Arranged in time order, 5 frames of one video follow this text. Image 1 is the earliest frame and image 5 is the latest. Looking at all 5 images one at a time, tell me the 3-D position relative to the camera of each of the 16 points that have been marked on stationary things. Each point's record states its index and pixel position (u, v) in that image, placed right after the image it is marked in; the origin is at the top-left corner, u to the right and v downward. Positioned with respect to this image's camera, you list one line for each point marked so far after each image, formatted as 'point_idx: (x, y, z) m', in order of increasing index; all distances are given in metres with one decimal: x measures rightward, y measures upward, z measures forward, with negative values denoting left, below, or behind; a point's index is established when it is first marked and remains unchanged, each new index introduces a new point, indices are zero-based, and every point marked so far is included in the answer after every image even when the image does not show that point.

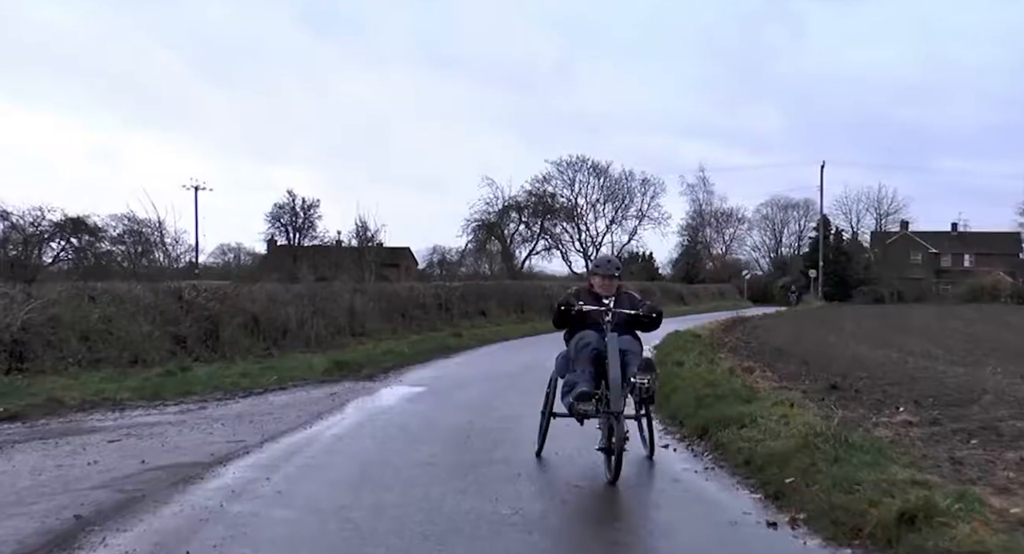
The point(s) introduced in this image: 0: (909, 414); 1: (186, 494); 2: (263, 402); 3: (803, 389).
0: (+4.7, -1.6, +10.7) m
1: (-2.7, -1.8, +7.5) m
2: (-3.8, -1.9, +13.8) m
3: (+4.1, -1.6, +12.7) m
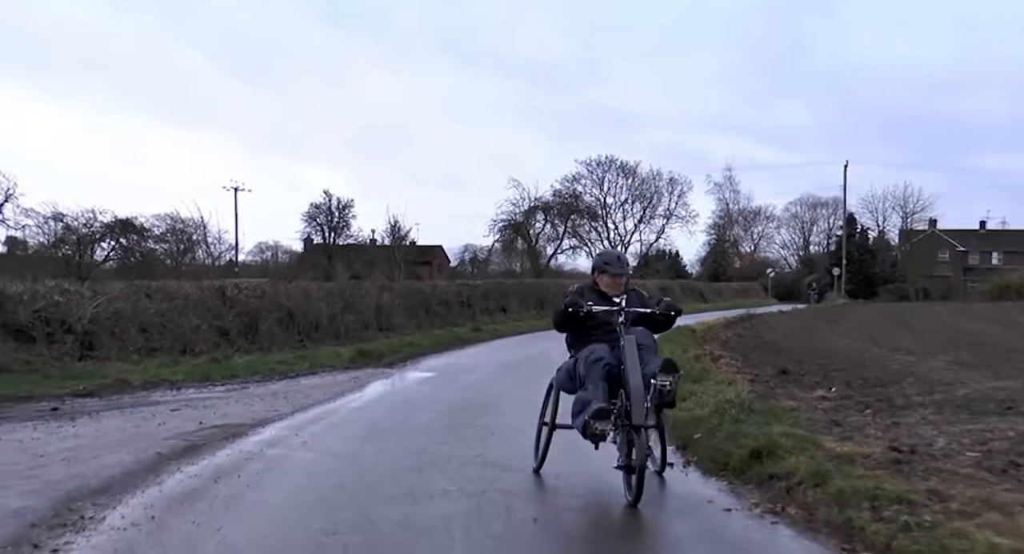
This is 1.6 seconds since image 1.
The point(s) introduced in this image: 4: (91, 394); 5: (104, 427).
0: (+4.5, -1.6, +12.8) m
1: (-3.0, -1.8, +9.9) m
2: (-3.9, -1.9, +16.2) m
3: (+4.0, -1.6, +14.8) m
4: (-6.9, -1.9, +14.8) m
5: (-5.0, -1.8, +11.2) m
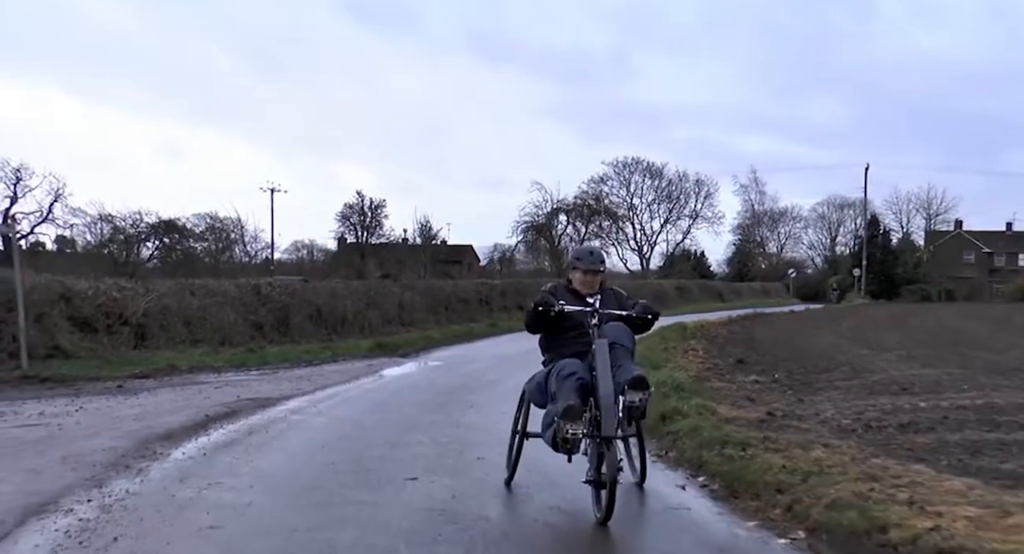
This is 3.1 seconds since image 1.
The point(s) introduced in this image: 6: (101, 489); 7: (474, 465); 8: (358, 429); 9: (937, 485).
0: (+4.2, -1.7, +15.1) m
1: (-3.4, -1.8, +12.4) m
2: (-4.0, -1.9, +18.8) m
3: (+3.8, -1.6, +17.1) m
4: (-7.0, -1.9, +17.4) m
5: (-5.3, -1.8, +13.8) m
6: (-3.4, -1.8, +7.5) m
7: (-0.4, -1.8, +8.9) m
8: (-1.9, -1.8, +11.0) m
9: (+3.0, -1.4, +6.3) m
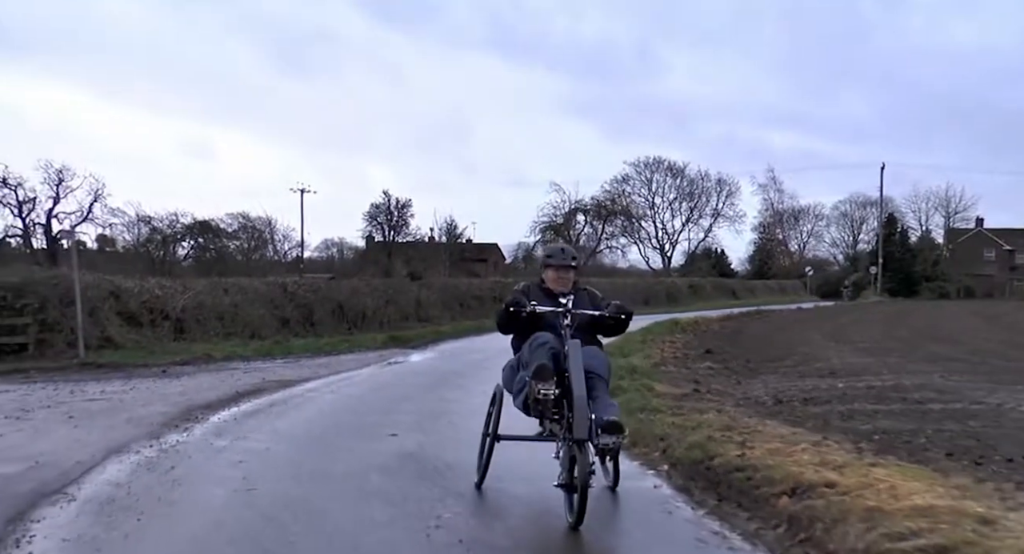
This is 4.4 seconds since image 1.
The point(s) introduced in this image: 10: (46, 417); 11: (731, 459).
0: (+4.0, -1.7, +17.2) m
1: (-3.7, -1.8, +14.9) m
2: (-4.1, -1.9, +21.2) m
3: (+3.6, -1.6, +19.3) m
4: (-7.2, -1.9, +20.0) m
5: (-5.6, -1.9, +16.3) m
6: (-3.9, -1.8, +10.0) m
7: (-0.8, -1.9, +11.2) m
8: (-2.2, -1.9, +13.4) m
9: (+2.4, -1.5, +8.6) m
10: (-5.9, -1.8, +11.5) m
11: (+1.8, -1.5, +7.5) m
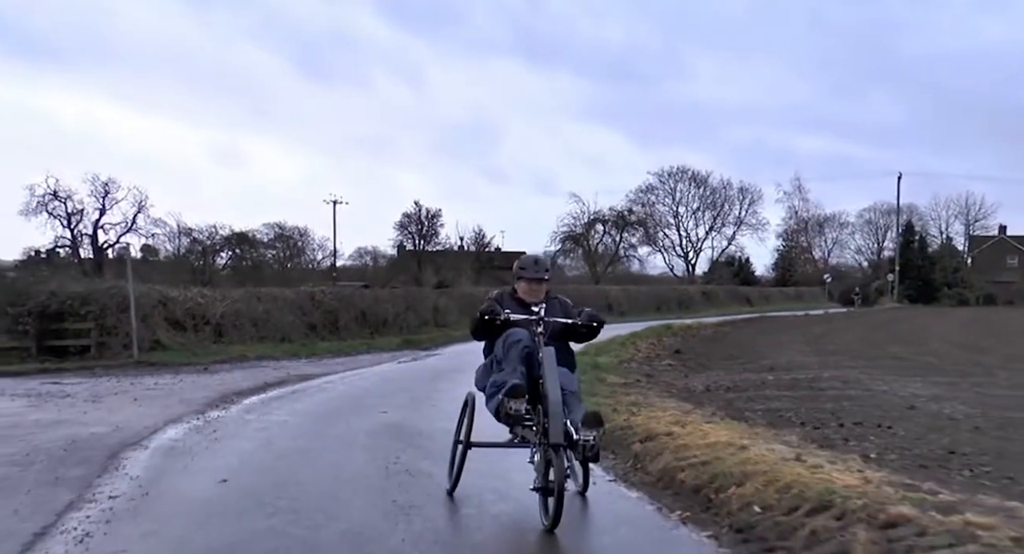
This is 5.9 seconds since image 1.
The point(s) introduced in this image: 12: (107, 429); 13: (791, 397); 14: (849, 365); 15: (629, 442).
0: (+3.7, -1.9, +19.9) m
1: (-4.0, -2.0, +17.8) m
2: (-4.2, -2.2, +24.2) m
3: (+3.5, -1.8, +22.0) m
4: (-7.3, -2.2, +23.0) m
5: (-5.9, -2.1, +19.3) m
6: (-4.4, -2.0, +12.9) m
7: (-1.3, -2.0, +14.1) m
8: (-2.6, -2.0, +16.3) m
9: (+1.9, -1.6, +11.3) m
10: (-6.3, -2.0, +14.5) m
11: (+1.2, -1.6, +10.3) m
12: (-5.0, -1.9, +11.2) m
13: (+4.3, -1.8, +13.9) m
14: (+7.0, -1.8, +18.5) m
15: (+1.2, -1.7, +9.3) m
